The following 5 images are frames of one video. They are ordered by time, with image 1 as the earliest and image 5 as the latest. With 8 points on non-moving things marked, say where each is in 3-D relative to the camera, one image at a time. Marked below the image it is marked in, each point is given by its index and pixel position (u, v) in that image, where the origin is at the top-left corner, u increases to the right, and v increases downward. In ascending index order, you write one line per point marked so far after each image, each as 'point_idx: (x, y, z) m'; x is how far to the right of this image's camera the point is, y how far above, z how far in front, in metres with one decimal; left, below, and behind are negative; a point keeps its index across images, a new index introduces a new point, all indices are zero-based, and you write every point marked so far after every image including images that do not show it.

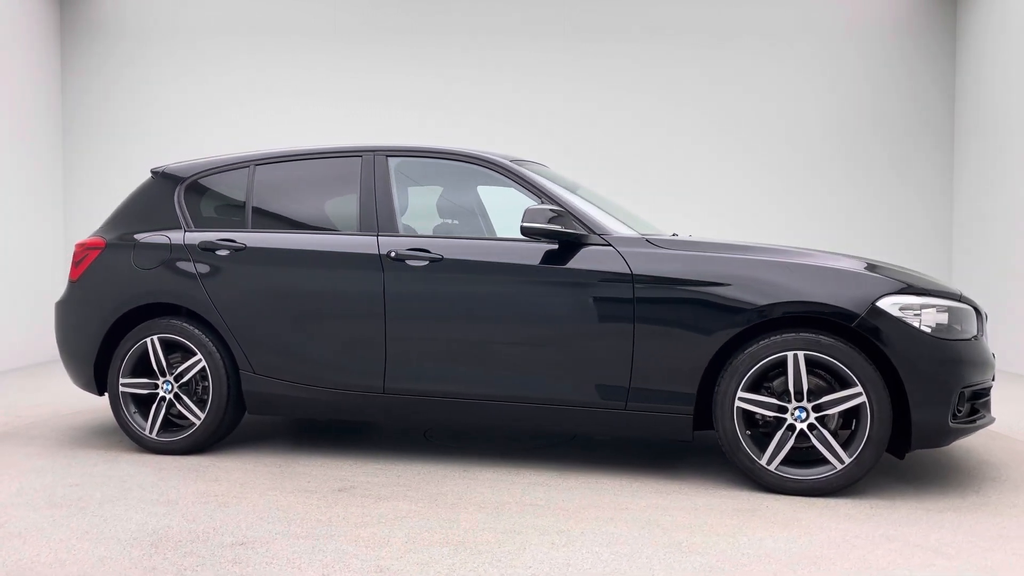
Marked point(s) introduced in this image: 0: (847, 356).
0: (+1.3, -0.3, +3.3) m
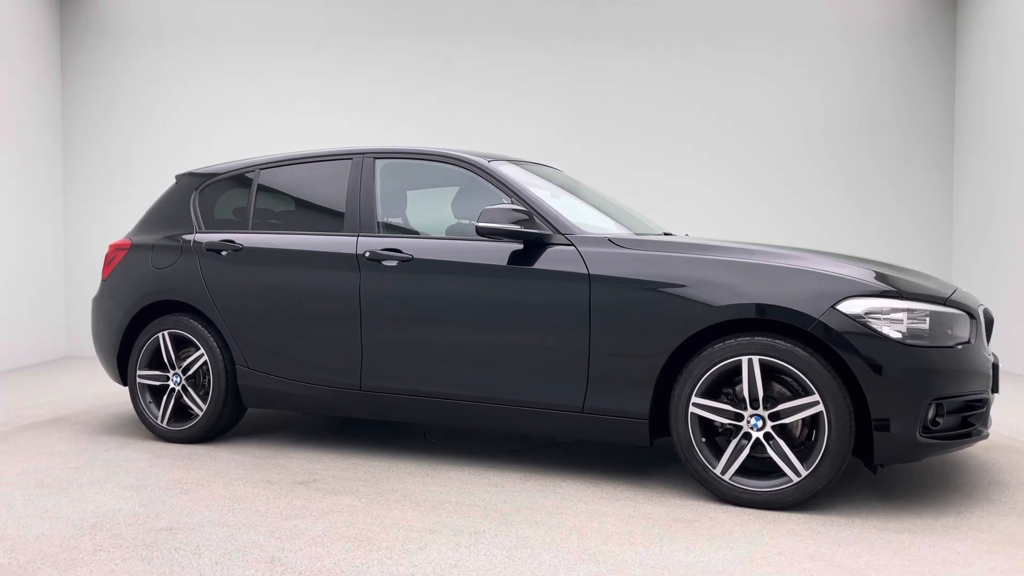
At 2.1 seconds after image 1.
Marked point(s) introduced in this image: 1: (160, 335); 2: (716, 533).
0: (+1.1, -0.3, +3.1) m
1: (-2.0, -0.3, +4.5) m
2: (+0.7, -0.9, +2.9) m
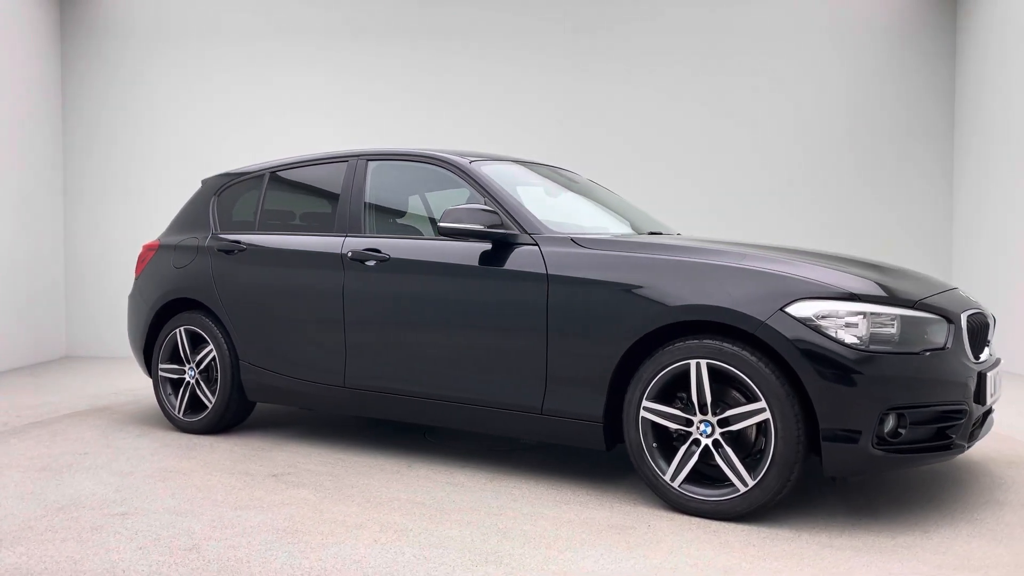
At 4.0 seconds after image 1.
0: (+0.9, -0.3, +3.0) m
1: (-2.0, -0.3, +4.8) m
2: (+0.5, -0.9, +2.8) m
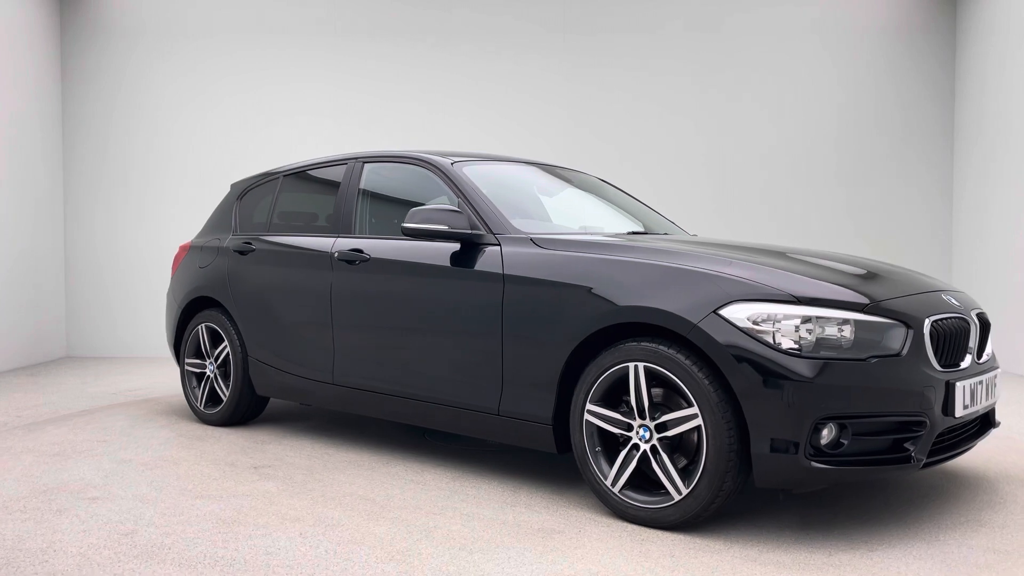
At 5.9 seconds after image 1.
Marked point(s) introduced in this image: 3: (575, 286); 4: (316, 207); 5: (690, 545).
0: (+0.6, -0.3, +2.9) m
1: (-1.9, -0.2, +5.1) m
2: (+0.2, -0.9, +2.7) m
3: (+0.3, 0.0, +3.3) m
4: (-1.2, +0.5, +4.7) m
5: (+0.6, -0.9, +2.8) m
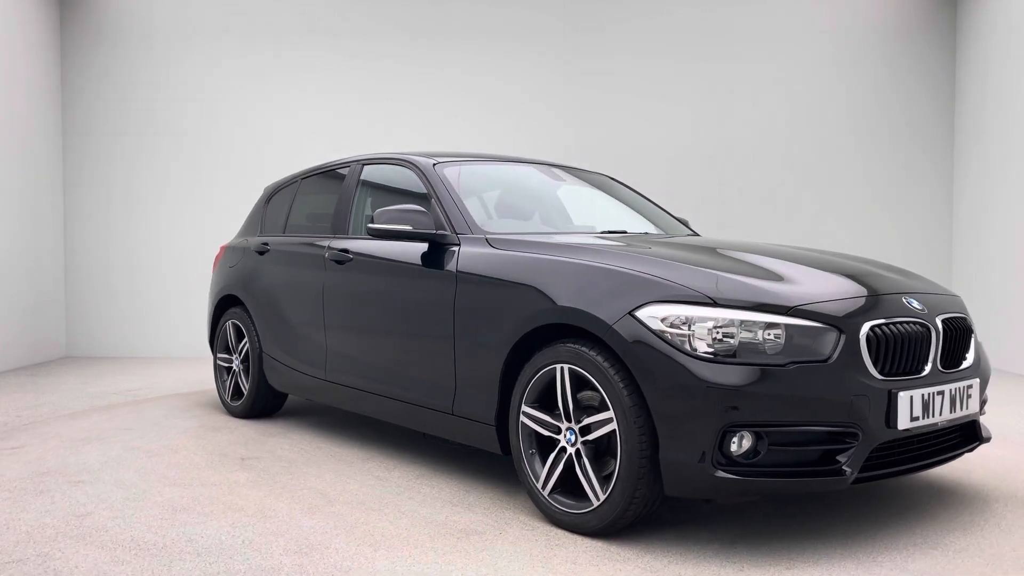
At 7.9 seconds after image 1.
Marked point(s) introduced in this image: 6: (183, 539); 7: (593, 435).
0: (+0.3, -0.3, +2.8) m
1: (-1.9, -0.2, +5.4) m
2: (-0.1, -0.9, +2.7) m
3: (0.0, 0.0, +3.2) m
4: (-1.2, +0.5, +4.9) m
5: (+0.3, -0.9, +2.7) m
6: (-1.1, -0.9, +2.8) m
7: (+0.3, -0.5, +2.8) m
